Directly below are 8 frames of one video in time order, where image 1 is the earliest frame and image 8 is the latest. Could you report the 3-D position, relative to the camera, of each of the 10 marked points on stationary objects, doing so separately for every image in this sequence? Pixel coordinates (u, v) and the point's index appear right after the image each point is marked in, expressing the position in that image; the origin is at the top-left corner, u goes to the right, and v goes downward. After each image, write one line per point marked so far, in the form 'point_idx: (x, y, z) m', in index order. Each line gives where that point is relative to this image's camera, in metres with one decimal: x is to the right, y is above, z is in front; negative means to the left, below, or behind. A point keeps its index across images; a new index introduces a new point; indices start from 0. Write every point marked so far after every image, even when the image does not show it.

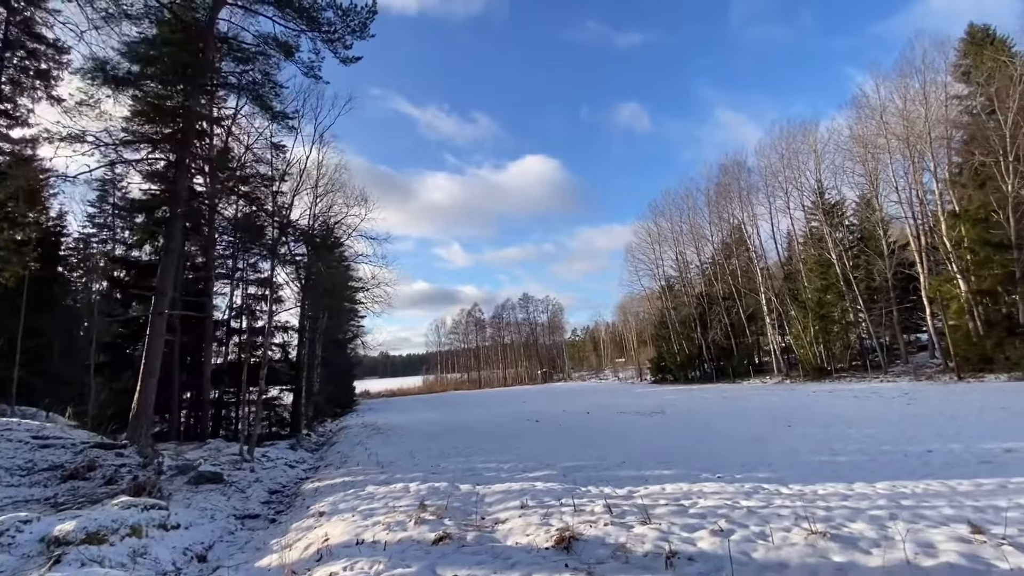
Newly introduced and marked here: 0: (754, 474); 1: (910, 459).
0: (+3.0, -2.3, +6.1) m
1: (+5.2, -2.2, +6.3) m
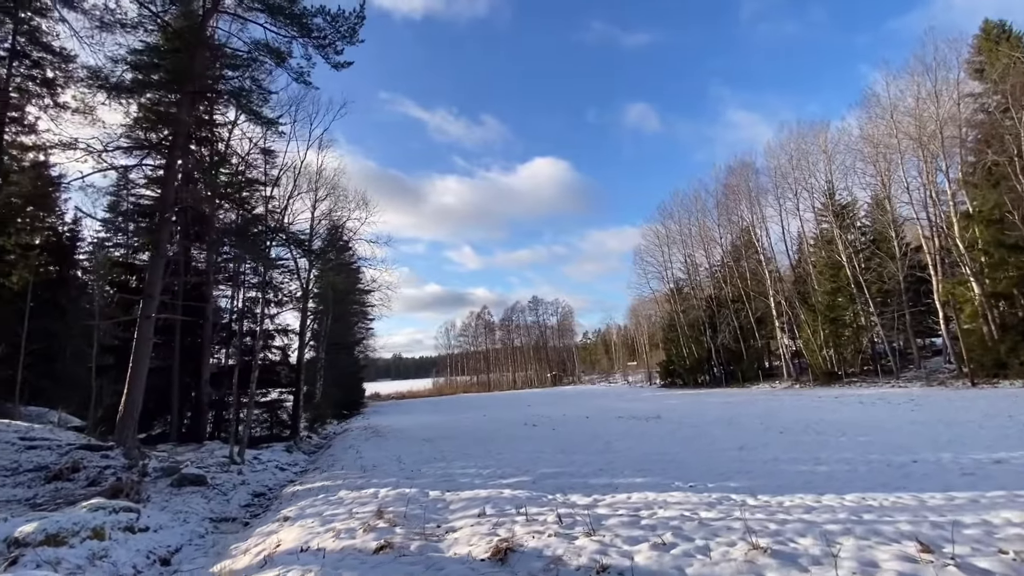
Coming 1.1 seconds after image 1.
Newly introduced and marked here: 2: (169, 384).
0: (+2.6, -2.4, +5.9) m
1: (+4.8, -2.3, +6.1) m
2: (-11.1, -3.1, +15.5) m
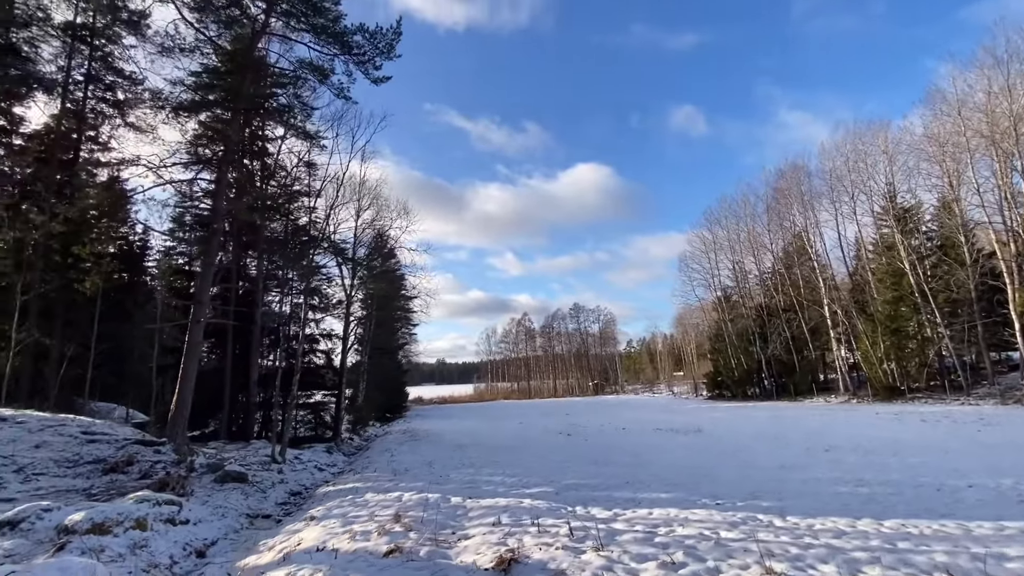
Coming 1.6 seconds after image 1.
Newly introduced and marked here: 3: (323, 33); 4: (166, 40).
0: (+2.9, -2.5, +5.7) m
1: (+5.0, -2.4, +5.6) m
2: (-9.9, -3.3, +16.4) m
3: (-4.7, +6.3, +12.0) m
4: (-8.1, +5.8, +11.3) m
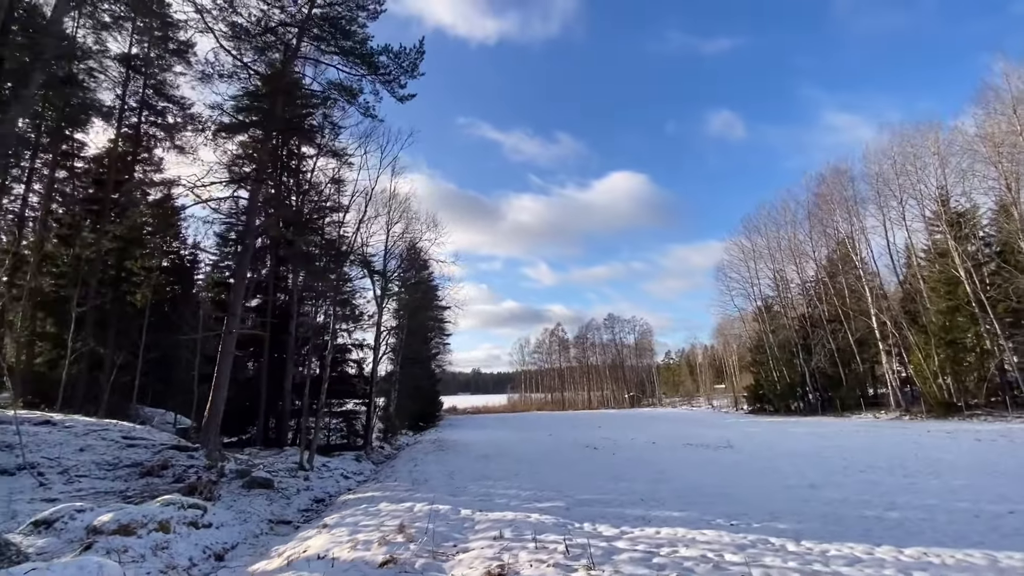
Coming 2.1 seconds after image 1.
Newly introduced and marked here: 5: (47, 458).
0: (+2.9, -2.7, +5.4) m
1: (+5.1, -2.6, +5.2) m
2: (-9.0, -3.7, +17.0) m
3: (-4.2, +6.0, +12.5) m
4: (-7.6, +5.5, +12.1) m
5: (-7.8, -2.8, +8.1) m
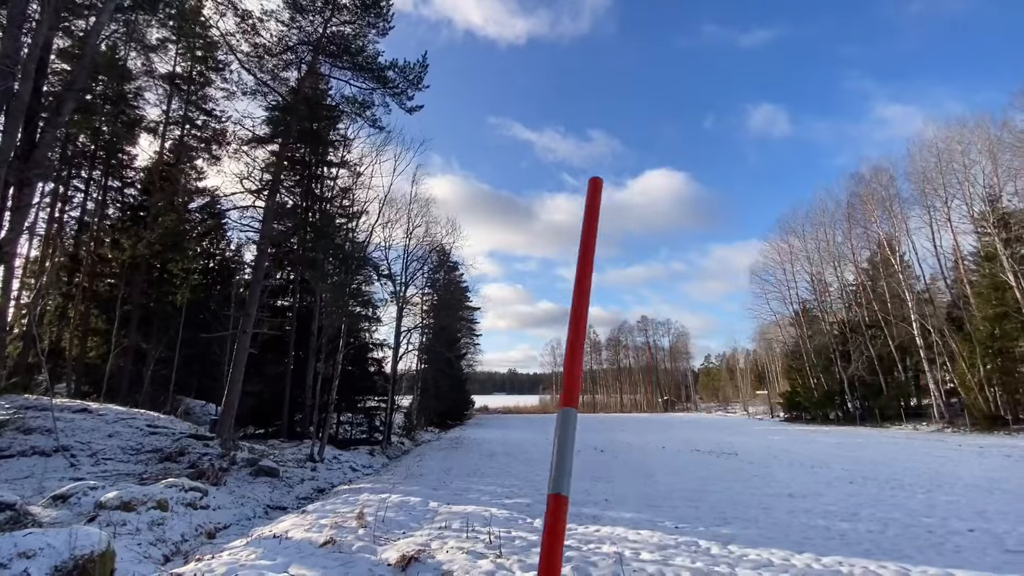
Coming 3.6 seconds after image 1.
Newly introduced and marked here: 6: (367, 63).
0: (+2.4, -2.8, +5.6) m
1: (+4.5, -2.7, +5.2) m
2: (-8.6, -3.7, +18.1) m
3: (-4.1, +6.0, +13.2) m
4: (-7.5, +5.5, +13.0) m
5: (-8.1, -2.9, +9.0) m
6: (-4.0, +6.2, +13.2) m
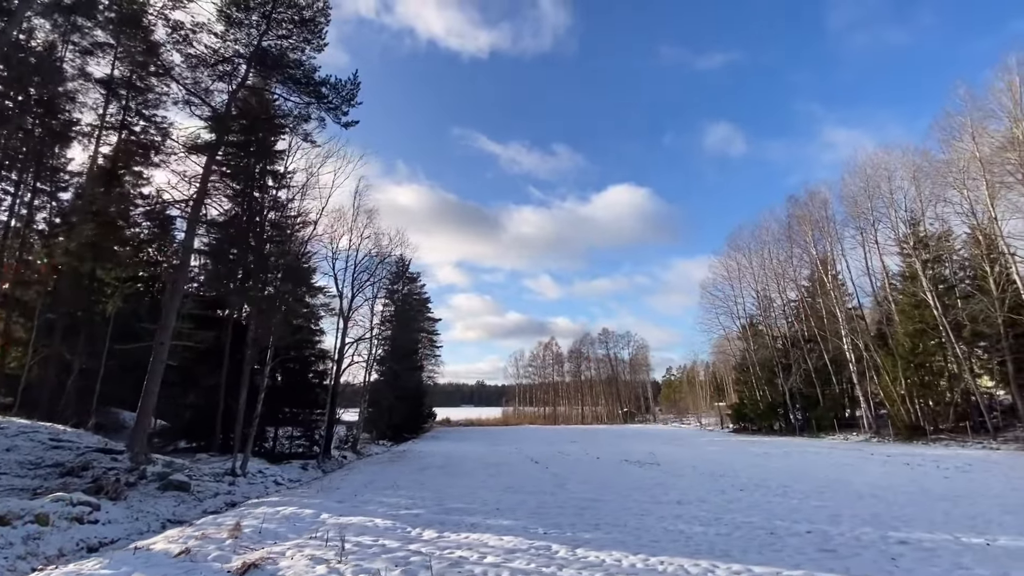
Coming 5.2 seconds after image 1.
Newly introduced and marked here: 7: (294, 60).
0: (+0.8, -3.0, +5.9) m
1: (+3.0, -3.0, +5.7) m
2: (-10.9, -4.1, +17.8) m
3: (-5.9, +5.6, +13.4) m
4: (-9.4, +5.2, +13.0) m
5: (-9.8, -3.1, +8.8) m
6: (-5.8, +5.8, +13.4) m
7: (-6.1, +6.4, +13.5) m
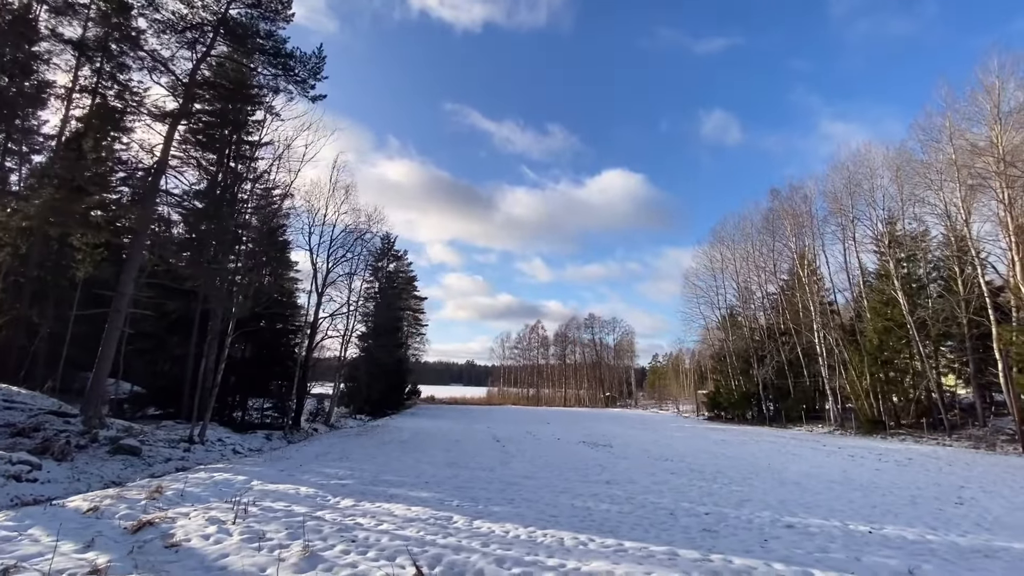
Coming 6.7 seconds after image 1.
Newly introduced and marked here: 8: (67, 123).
0: (-0.3, -2.8, +6.2) m
1: (+1.9, -2.9, +6.0) m
2: (-12.2, -3.0, +18.0) m
3: (-6.7, +6.4, +13.2) m
4: (-10.2, +6.0, +12.8) m
5: (-10.9, -2.3, +8.9) m
6: (-6.6, +6.6, +13.3) m
7: (-6.9, +7.1, +13.4) m
8: (-15.1, +5.5, +16.1) m
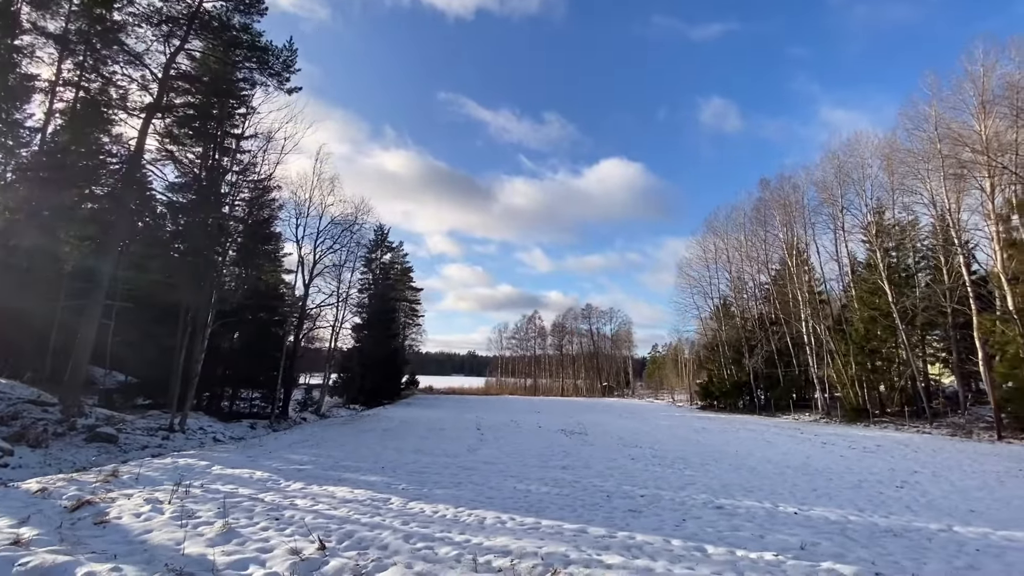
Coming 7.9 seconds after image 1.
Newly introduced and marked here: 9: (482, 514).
0: (-1.0, -2.7, +6.4) m
1: (+1.1, -2.7, +6.2) m
2: (-12.8, -2.7, +18.3) m
3: (-7.5, +6.6, +13.3) m
4: (-11.0, +6.3, +13.0) m
5: (-11.7, -2.2, +9.2) m
6: (-7.4, +6.8, +13.4) m
7: (-7.6, +7.4, +13.4) m
8: (-15.8, +5.7, +16.3) m
9: (-0.2, -2.4, +5.1) m
